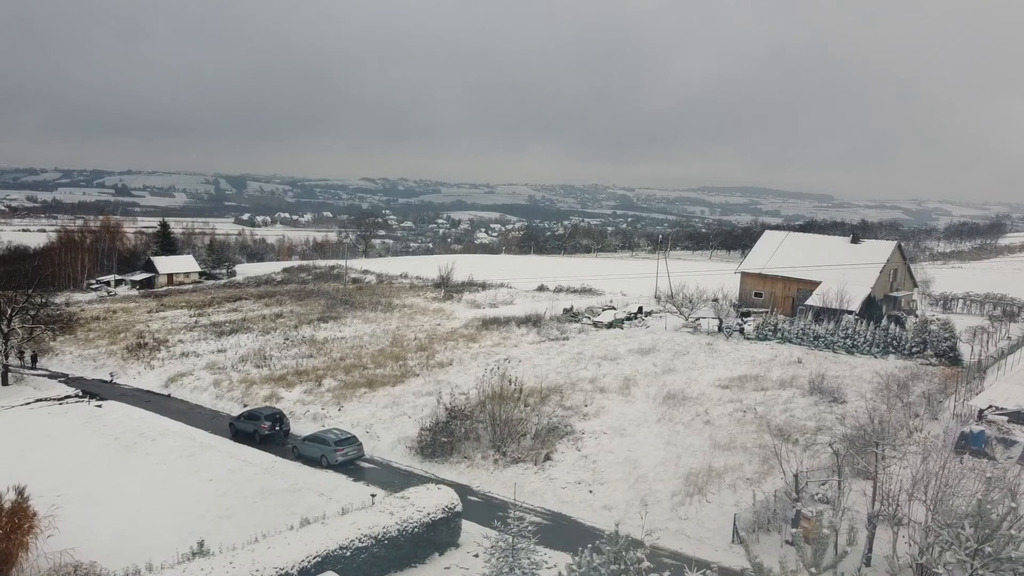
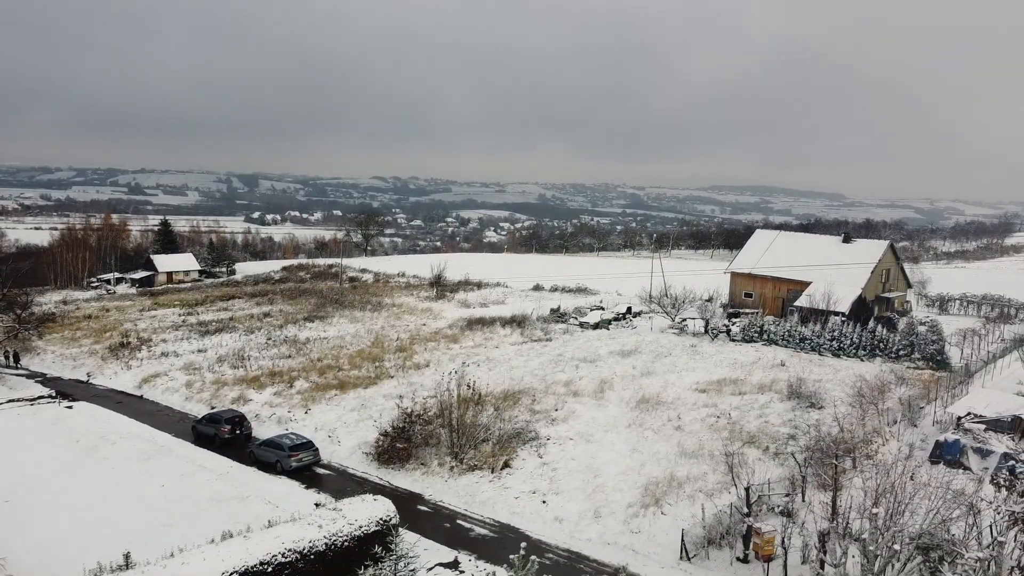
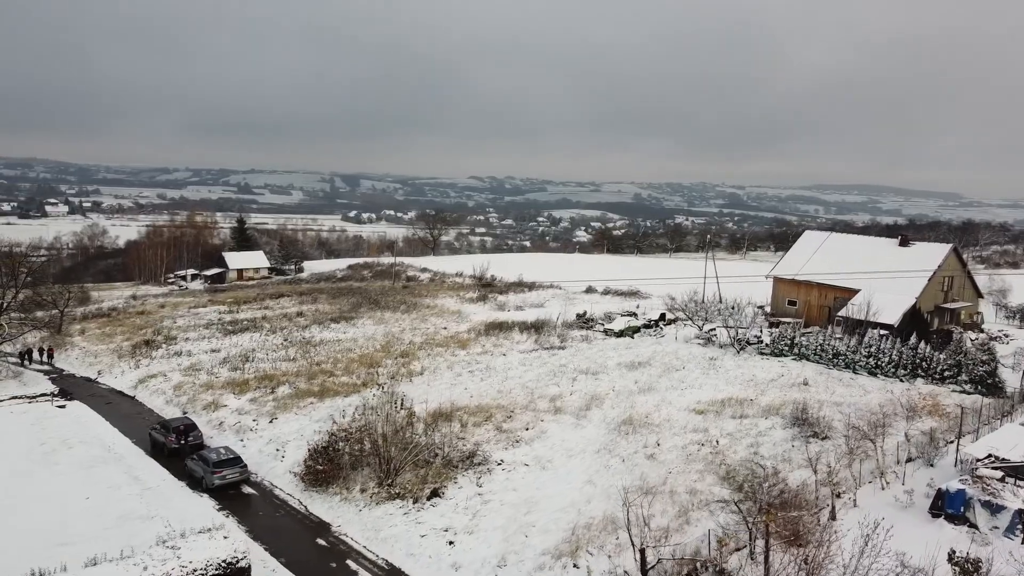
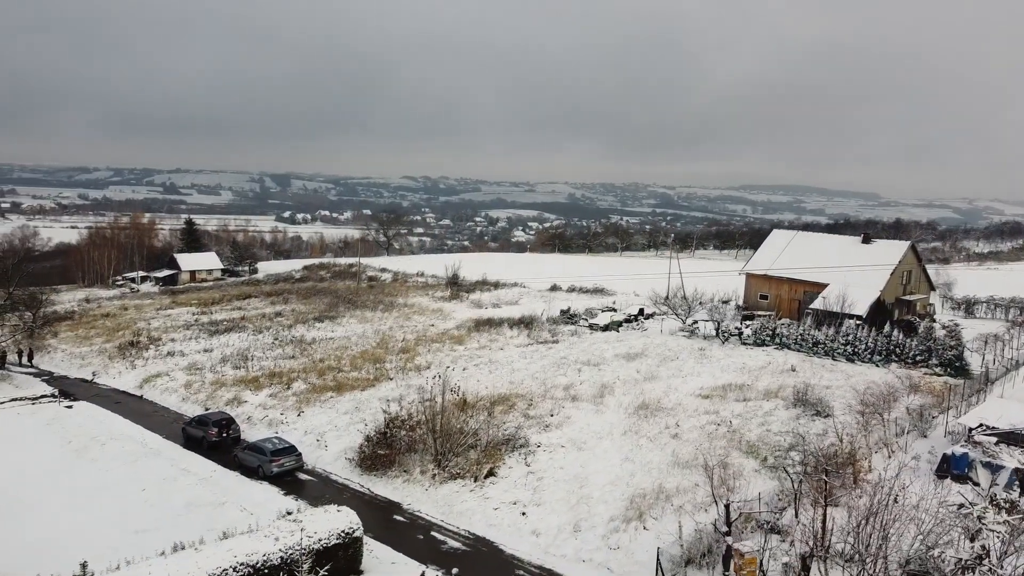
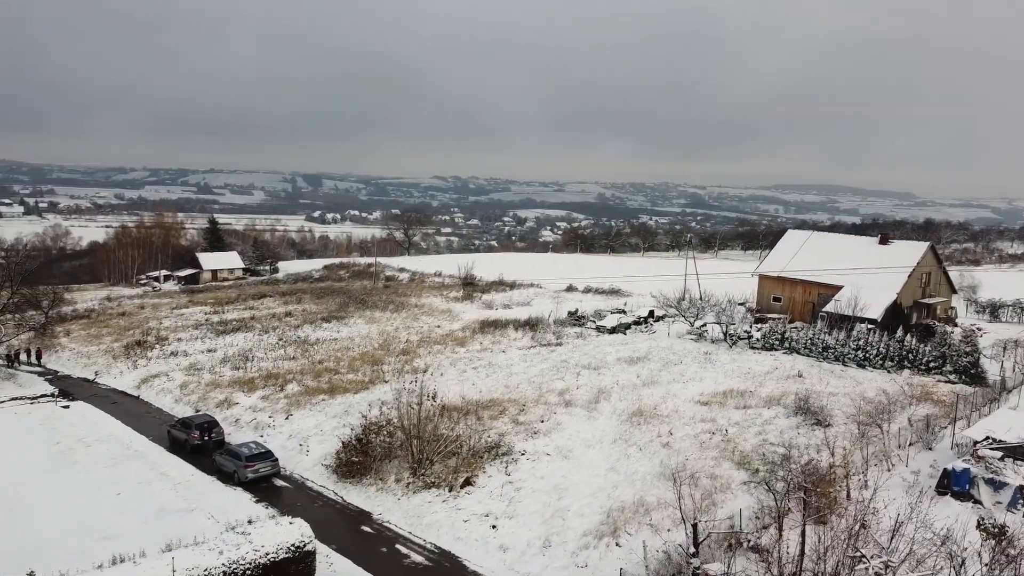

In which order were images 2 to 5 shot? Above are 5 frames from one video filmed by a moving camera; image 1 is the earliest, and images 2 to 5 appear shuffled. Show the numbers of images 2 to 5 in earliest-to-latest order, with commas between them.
2, 4, 5, 3
